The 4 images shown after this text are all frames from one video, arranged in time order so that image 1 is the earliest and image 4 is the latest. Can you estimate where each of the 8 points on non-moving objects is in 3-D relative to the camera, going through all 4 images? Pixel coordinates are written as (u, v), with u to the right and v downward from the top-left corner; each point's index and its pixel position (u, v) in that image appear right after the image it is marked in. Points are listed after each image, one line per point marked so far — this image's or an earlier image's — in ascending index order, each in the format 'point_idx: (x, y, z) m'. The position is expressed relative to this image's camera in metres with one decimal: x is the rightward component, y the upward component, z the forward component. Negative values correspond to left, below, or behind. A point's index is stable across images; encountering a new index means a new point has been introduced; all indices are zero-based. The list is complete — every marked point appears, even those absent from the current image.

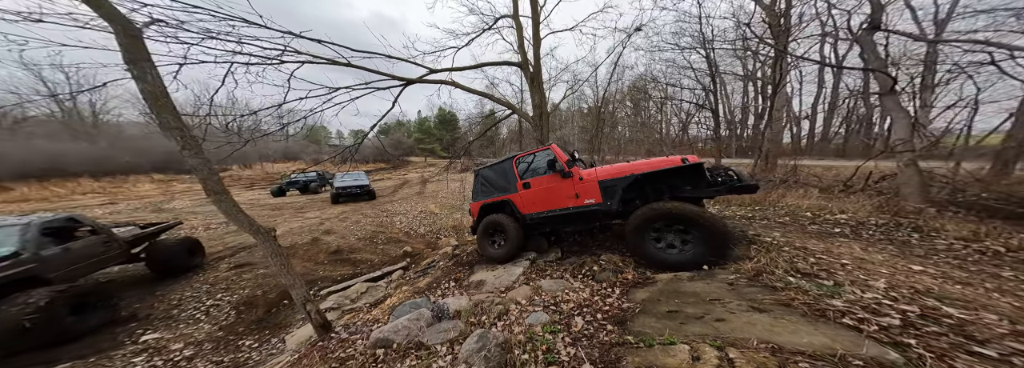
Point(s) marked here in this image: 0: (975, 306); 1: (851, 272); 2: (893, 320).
0: (+3.5, -0.9, +1.9) m
1: (+3.1, -0.8, +2.4) m
2: (+2.4, -0.8, +1.6) m
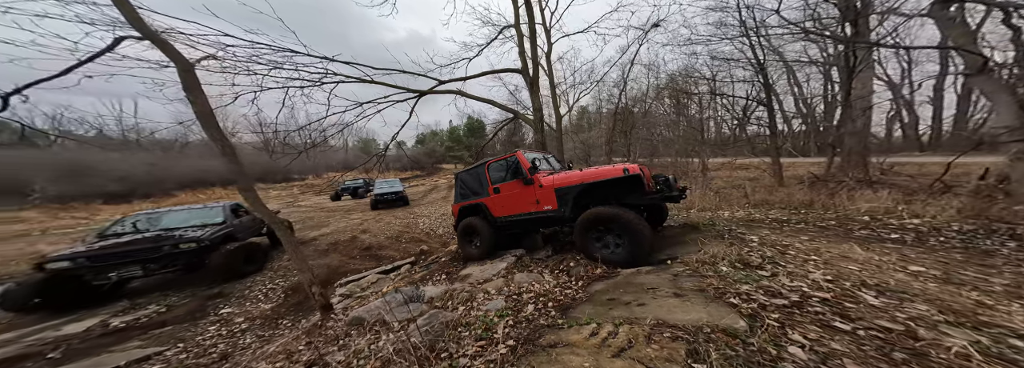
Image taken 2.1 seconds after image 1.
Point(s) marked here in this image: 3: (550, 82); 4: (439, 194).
0: (+2.9, -0.8, +1.8) m
1: (+2.6, -0.7, +2.3) m
2: (+1.7, -0.8, +1.7) m
3: (+1.2, +3.3, +8.2) m
4: (-4.8, -0.6, +16.5) m
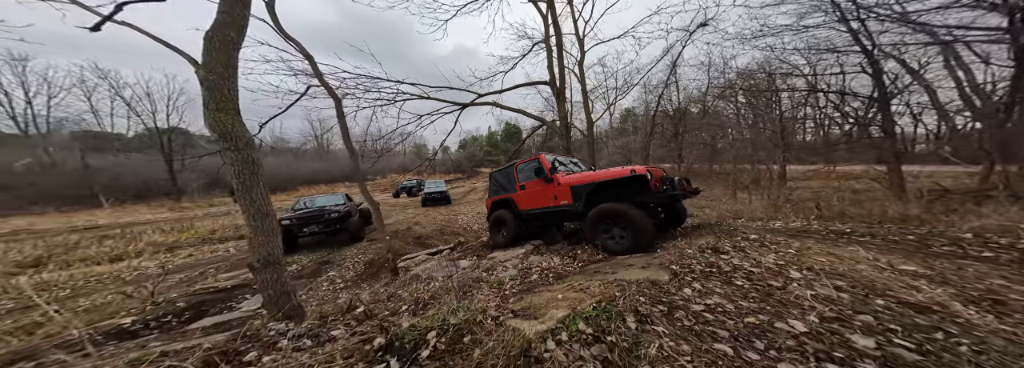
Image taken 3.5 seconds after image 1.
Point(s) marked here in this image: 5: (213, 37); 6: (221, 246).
0: (+2.8, -0.8, +2.0) m
1: (+2.6, -0.7, +2.6) m
2: (+1.7, -0.7, +2.1) m
3: (+2.4, +3.2, +8.7) m
4: (-2.1, -0.8, +17.9) m
5: (-2.4, +1.2, +2.1) m
6: (-11.5, -2.4, +10.2) m
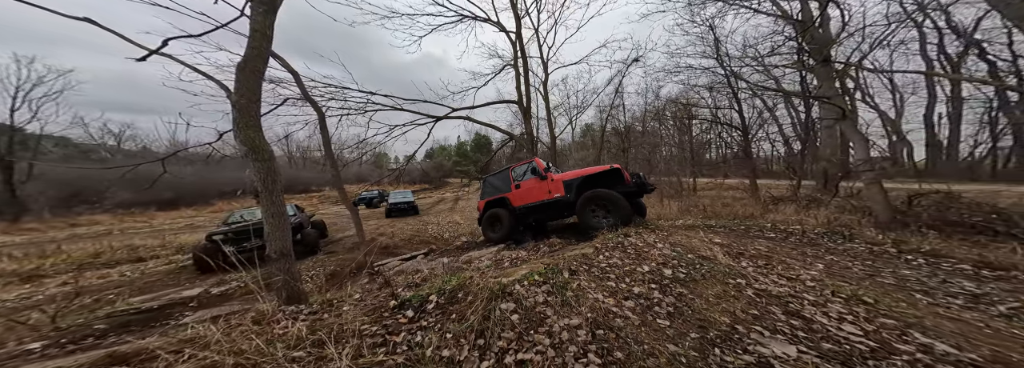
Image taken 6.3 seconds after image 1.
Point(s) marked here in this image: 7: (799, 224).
0: (+2.4, -0.8, +3.4) m
1: (+2.2, -0.8, +3.9) m
2: (+1.3, -0.8, +3.2) m
3: (+0.8, +2.9, +10.1) m
4: (-5.3, -1.5, +18.0) m
5: (-2.7, +1.1, +2.6) m
6: (-13.1, -2.8, +8.6) m
7: (+6.0, -0.8, +5.5) m
